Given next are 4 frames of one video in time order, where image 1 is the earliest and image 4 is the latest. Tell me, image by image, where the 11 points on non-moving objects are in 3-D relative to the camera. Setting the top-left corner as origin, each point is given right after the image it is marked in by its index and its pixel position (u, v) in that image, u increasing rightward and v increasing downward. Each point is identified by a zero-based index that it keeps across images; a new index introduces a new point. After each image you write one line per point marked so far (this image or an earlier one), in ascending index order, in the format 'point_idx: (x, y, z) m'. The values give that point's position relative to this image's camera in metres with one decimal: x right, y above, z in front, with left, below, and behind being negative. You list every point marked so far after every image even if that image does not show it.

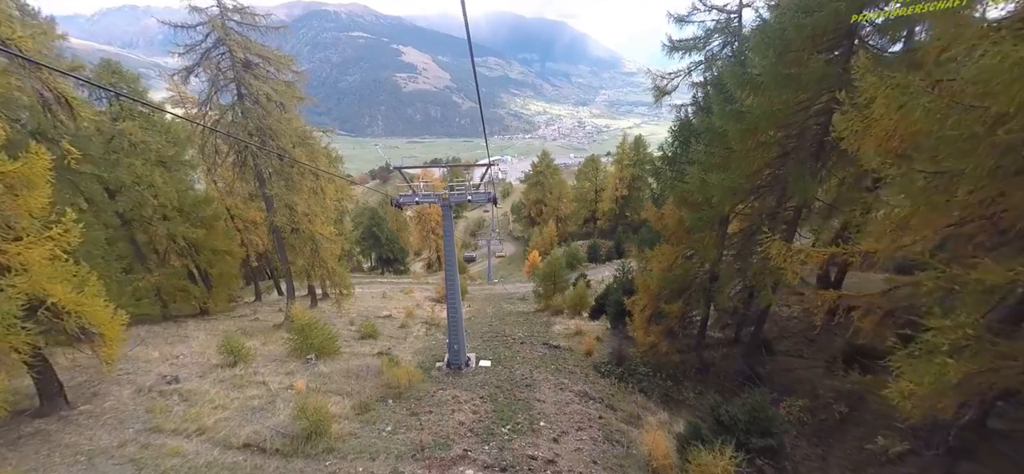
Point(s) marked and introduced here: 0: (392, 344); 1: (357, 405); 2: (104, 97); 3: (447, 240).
0: (-4.2, -3.7, +14.8) m
1: (-2.8, -3.1, +7.8) m
2: (-16.2, +5.5, +17.1) m
3: (-1.7, -0.1, +10.9) m
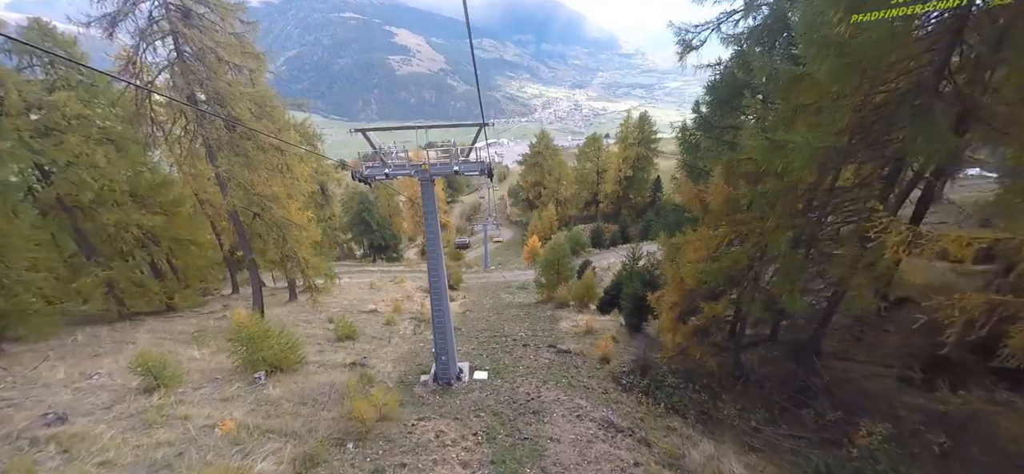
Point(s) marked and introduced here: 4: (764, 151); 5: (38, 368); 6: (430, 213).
0: (-4.1, -3.3, +12.6) m
1: (-2.8, -2.9, +5.7) m
2: (-16.2, +5.9, +14.6) m
3: (-1.6, +0.3, +8.6) m
4: (+4.1, +1.4, +7.0) m
5: (-9.9, -2.7, +9.0) m
6: (-1.7, +0.4, +8.6) m
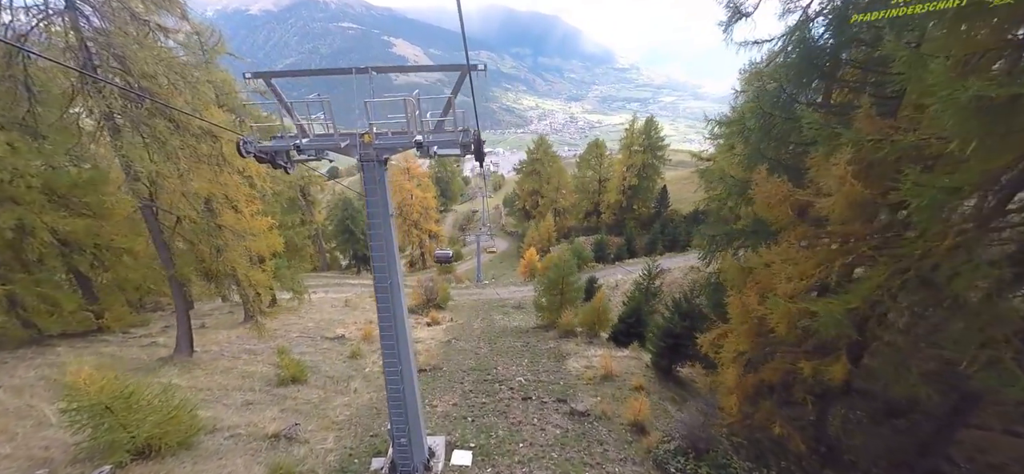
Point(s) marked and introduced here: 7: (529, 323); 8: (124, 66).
0: (-4.2, -3.5, +9.5) m
1: (-2.8, -3.0, +2.5) m
2: (-16.2, +5.7, +11.5) m
3: (-1.6, 0.0, +5.6) m
4: (+4.1, +1.1, +4.0) m
5: (-9.9, -2.8, +5.8) m
6: (-1.7, +0.2, +5.6) m
7: (+0.7, -3.4, +17.1) m
8: (-8.4, +3.7, +9.3) m
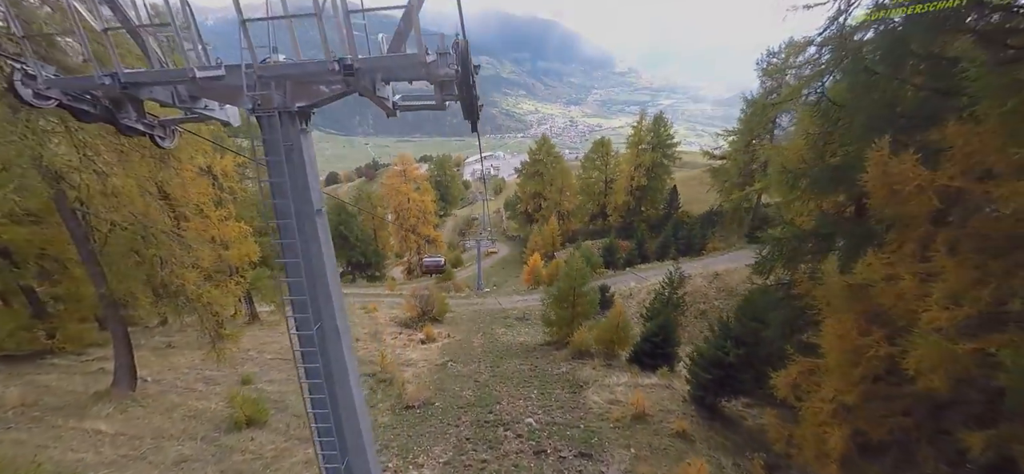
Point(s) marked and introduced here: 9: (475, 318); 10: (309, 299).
0: (-4.1, -3.7, +7.5) m
1: (-2.7, -3.1, +0.5) m
2: (-16.2, +5.4, +9.6) m
3: (-1.5, 0.0, +3.6) m
4: (+4.2, +1.1, +2.1) m
5: (-9.8, -3.0, +3.8) m
6: (-1.6, +0.1, +3.6) m
7: (+0.8, -3.6, +15.1) m
8: (-8.3, +3.5, +7.4) m
9: (-1.6, -3.6, +18.9) m
10: (-1.5, -0.5, +3.6) m
